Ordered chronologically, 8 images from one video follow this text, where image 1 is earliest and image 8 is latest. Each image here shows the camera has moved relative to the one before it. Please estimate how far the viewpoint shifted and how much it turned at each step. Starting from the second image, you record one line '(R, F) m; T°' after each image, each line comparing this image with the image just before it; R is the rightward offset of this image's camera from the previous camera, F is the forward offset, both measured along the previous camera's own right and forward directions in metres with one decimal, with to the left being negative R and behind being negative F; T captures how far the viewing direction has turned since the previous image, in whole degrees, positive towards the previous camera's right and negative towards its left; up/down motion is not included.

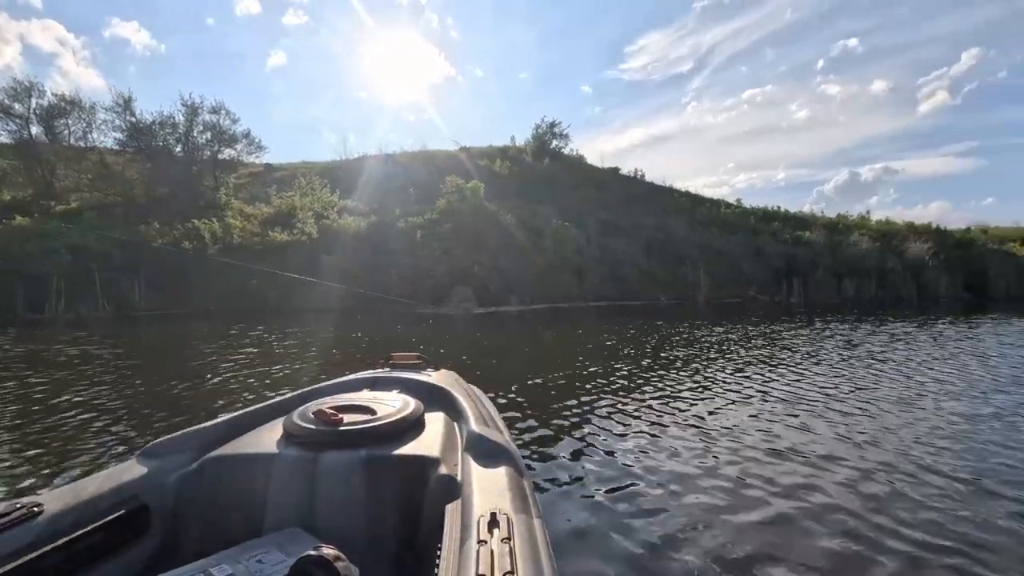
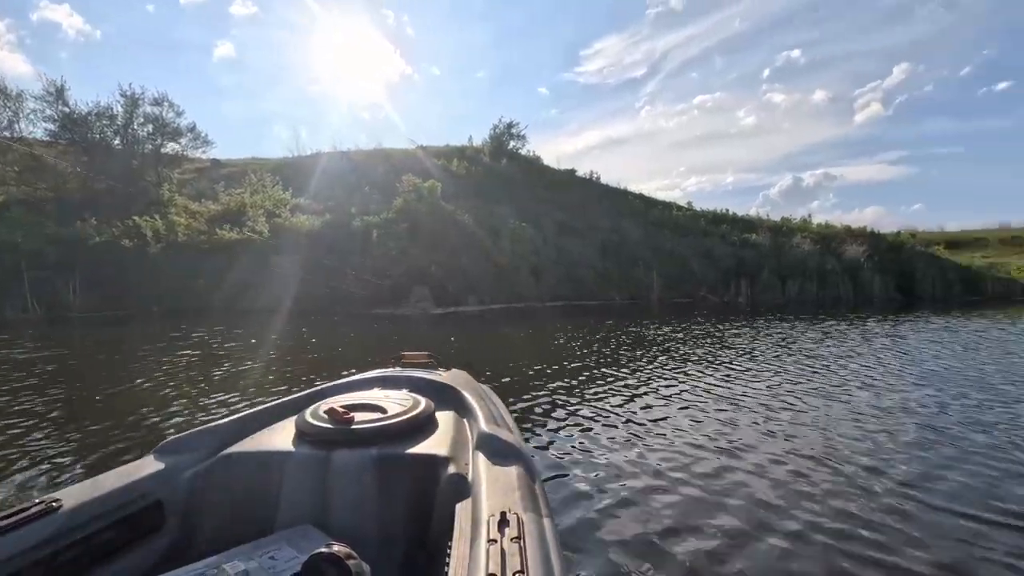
(-0.5, -0.1) m; +6°
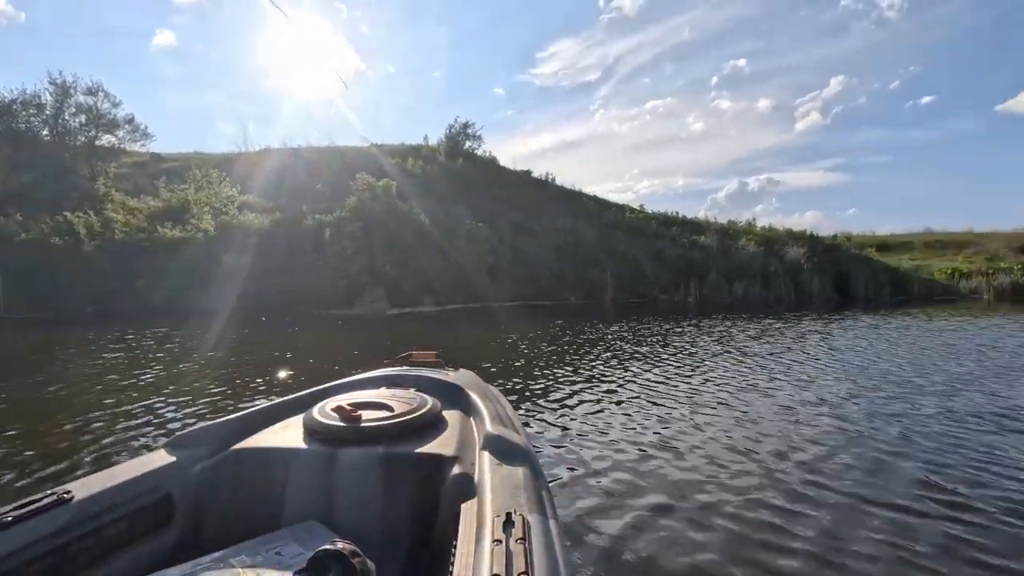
(-0.5, -0.1) m; +6°
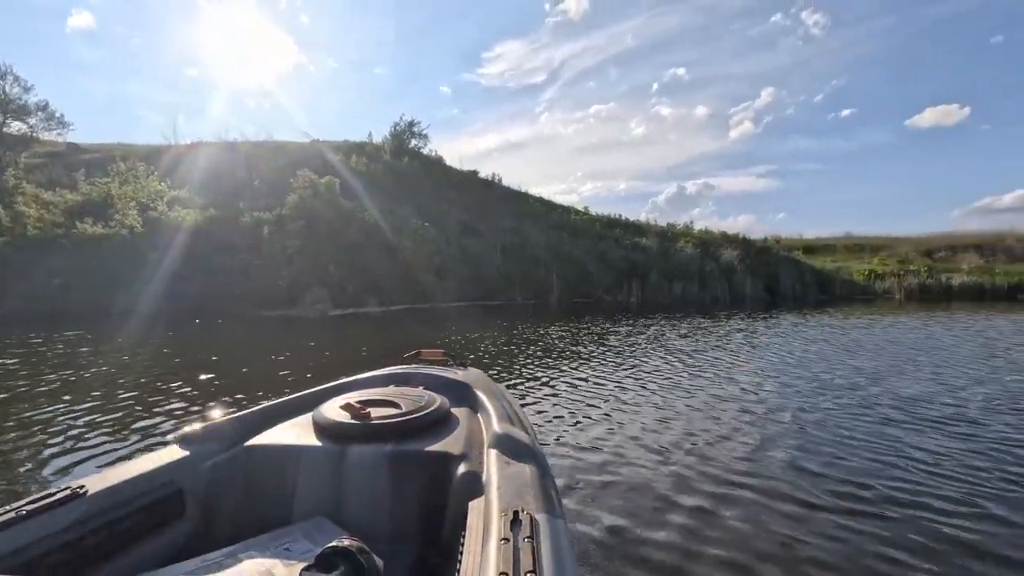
(-0.7, 0.0) m; +7°
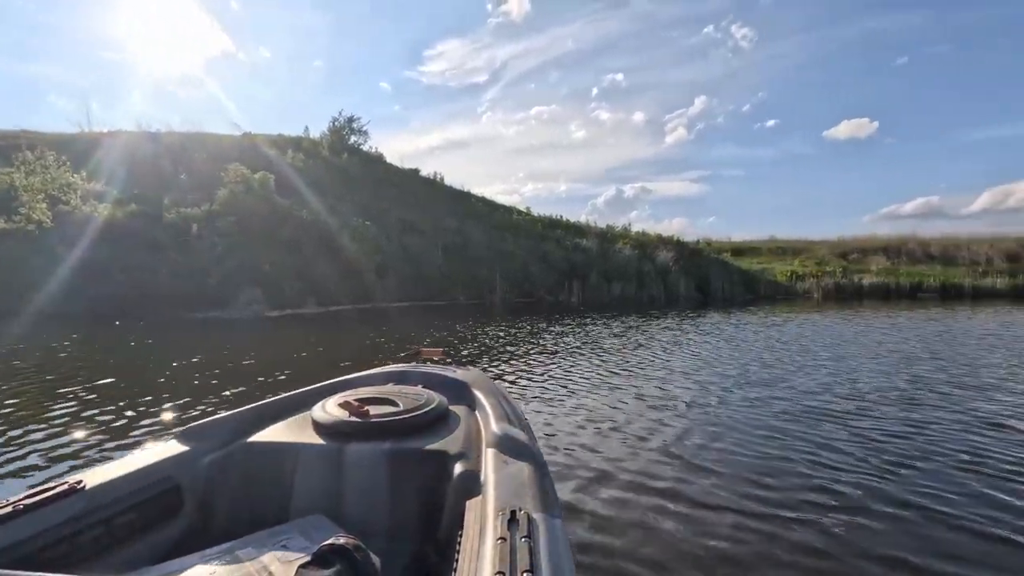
(-0.6, +0.1) m; +7°
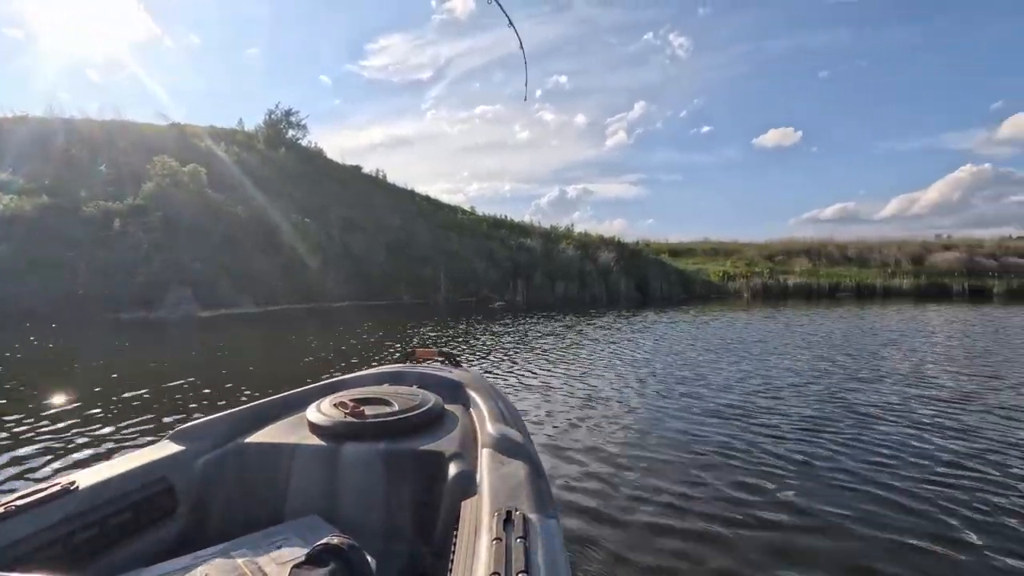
(-0.6, +0.1) m; +7°
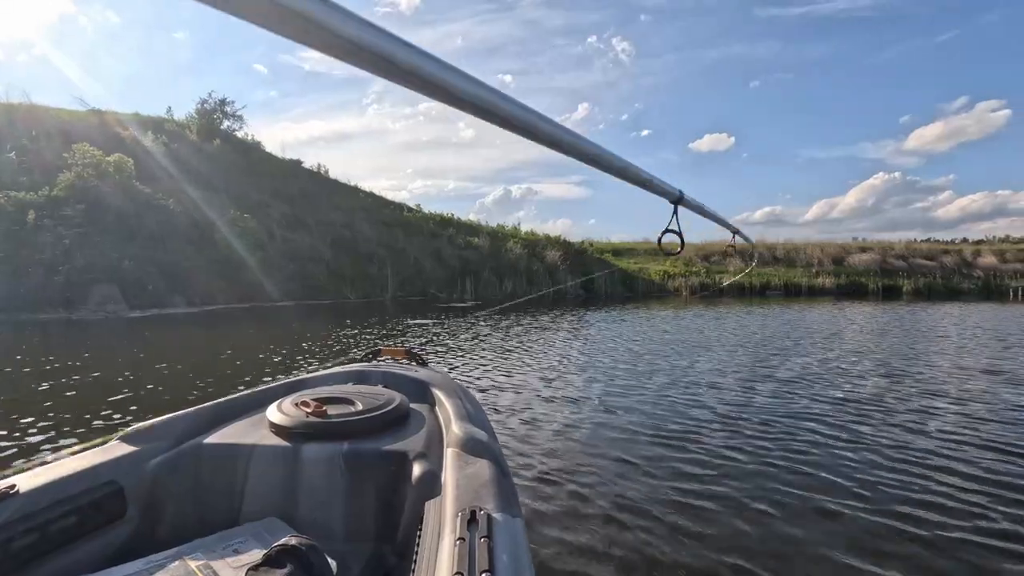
(-0.2, +0.1) m; +6°
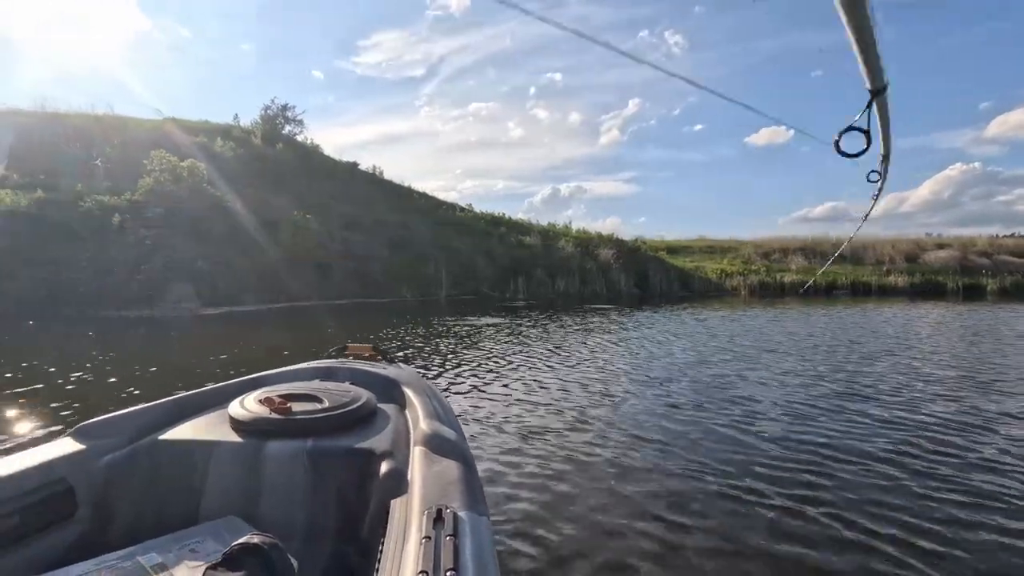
(+0.9, 0.0) m; -7°
